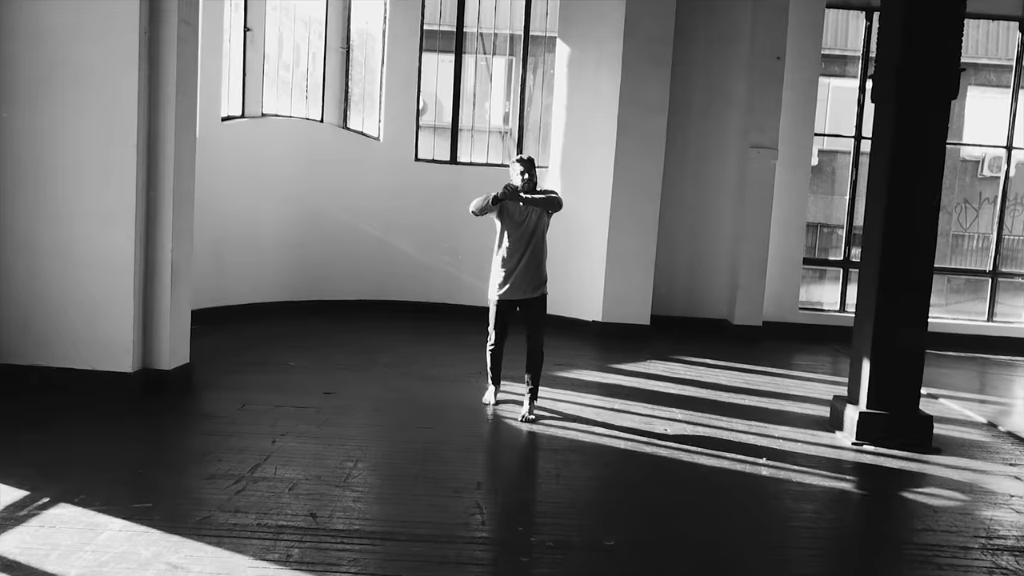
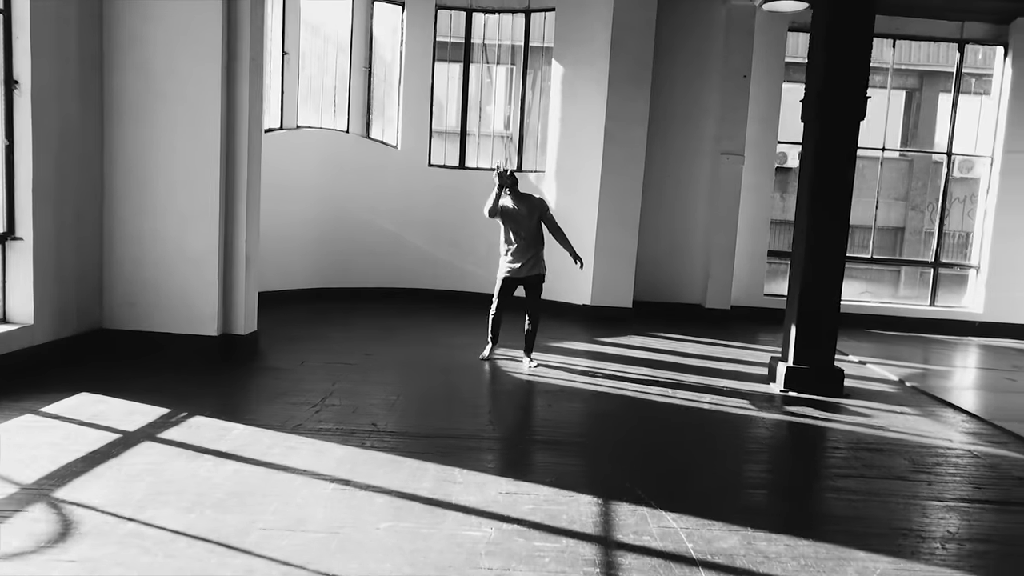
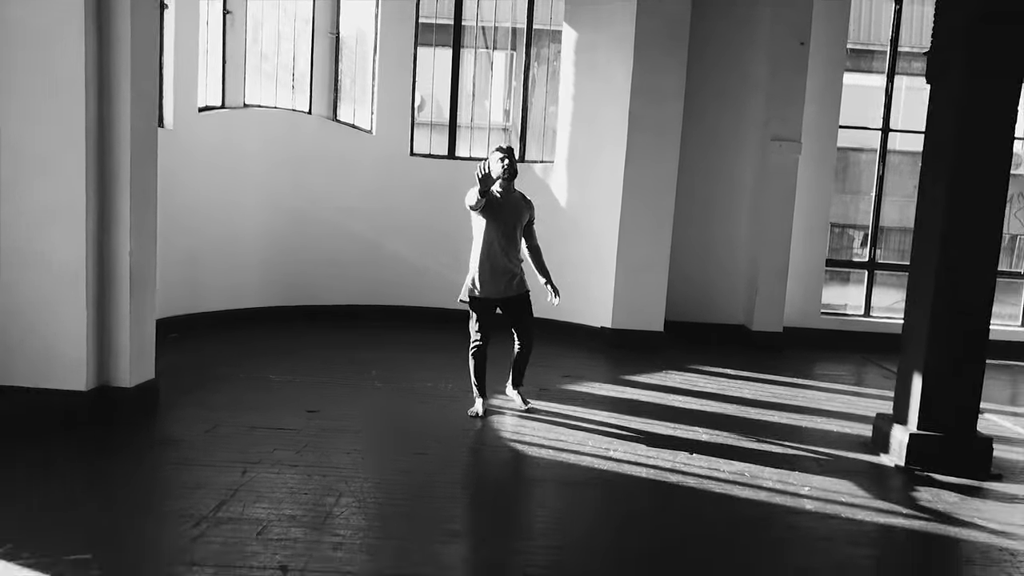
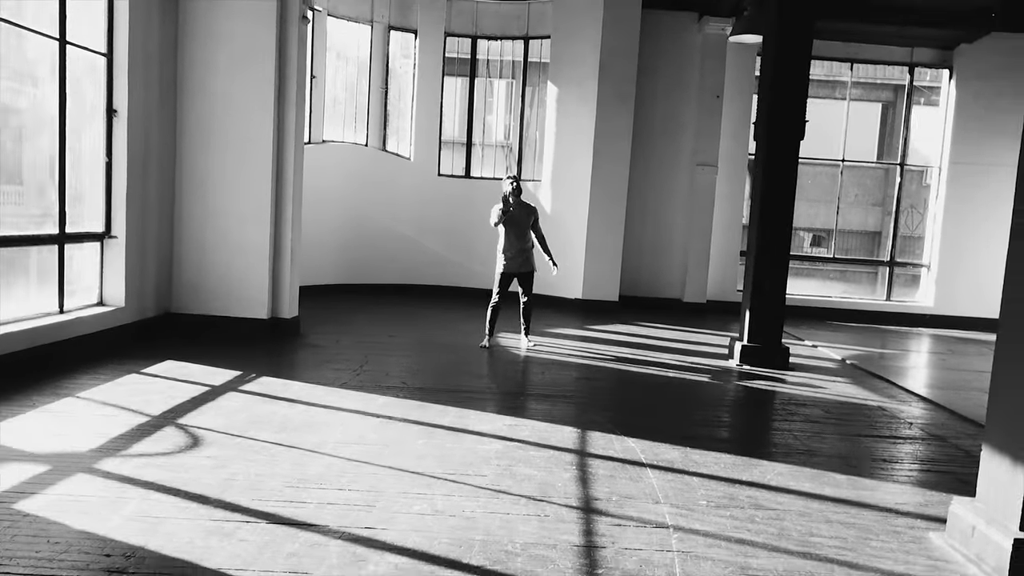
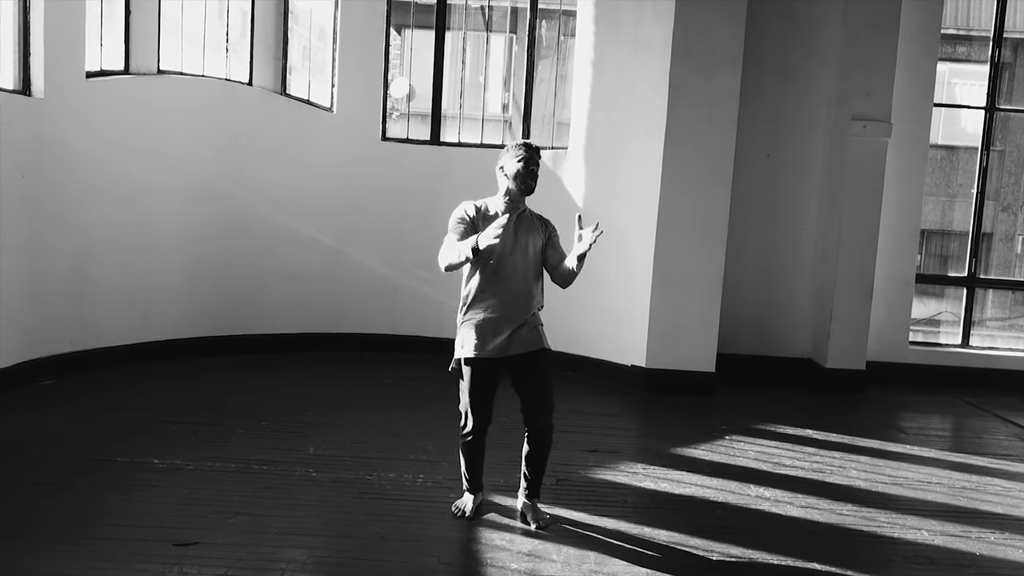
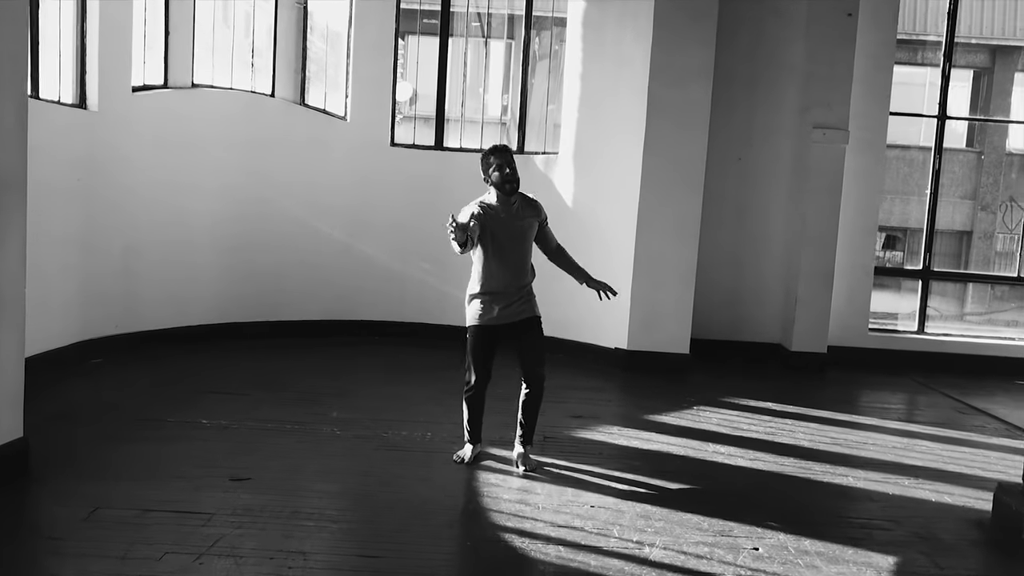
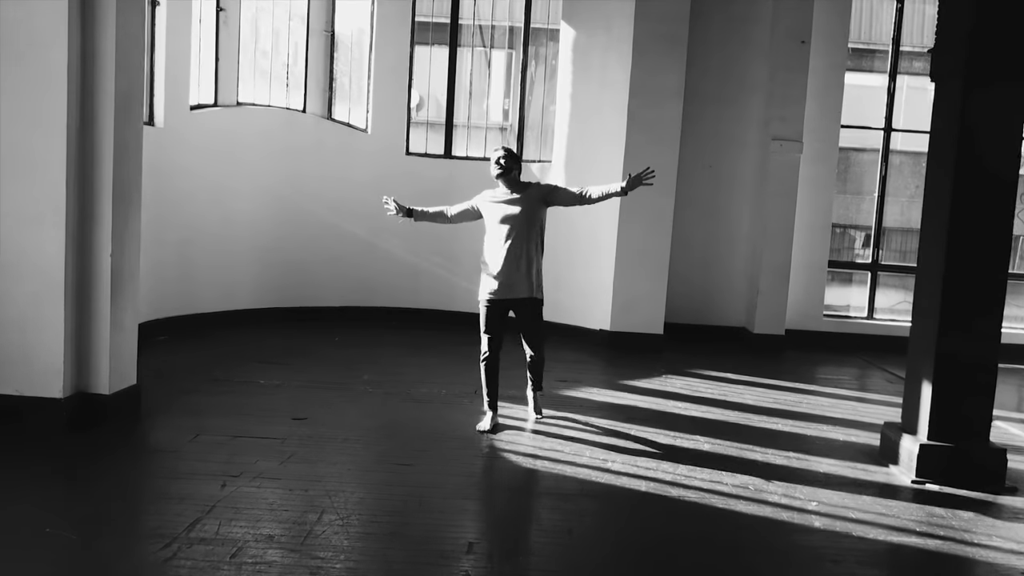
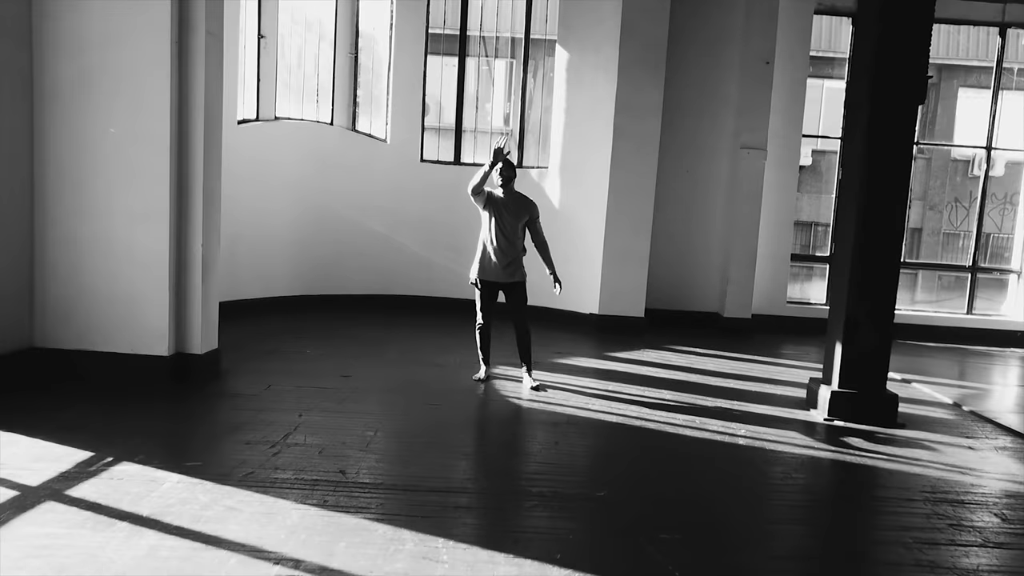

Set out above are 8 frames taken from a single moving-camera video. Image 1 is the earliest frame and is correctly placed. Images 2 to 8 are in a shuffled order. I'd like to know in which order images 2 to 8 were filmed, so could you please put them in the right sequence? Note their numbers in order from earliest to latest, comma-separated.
7, 6, 5, 3, 8, 2, 4
